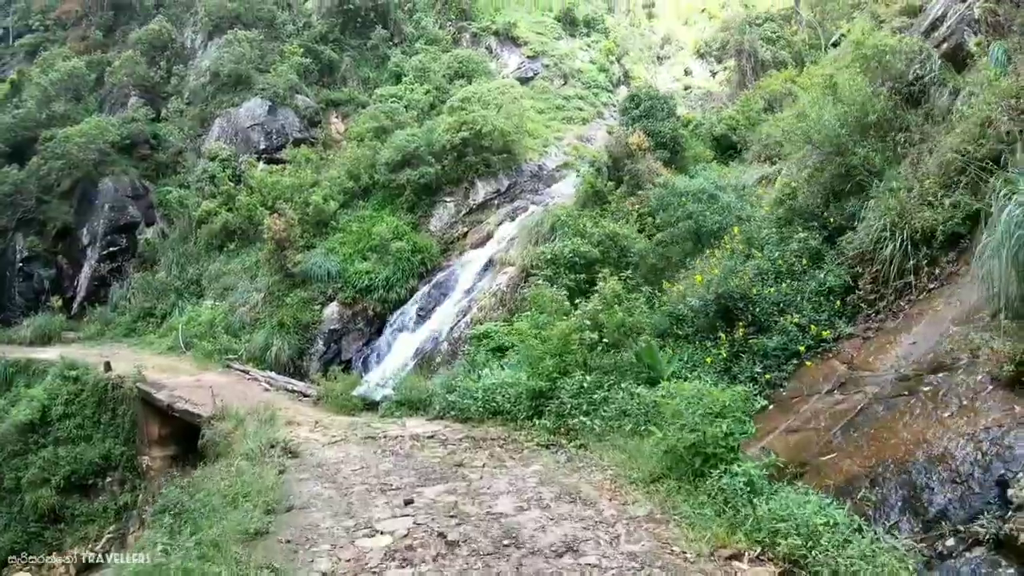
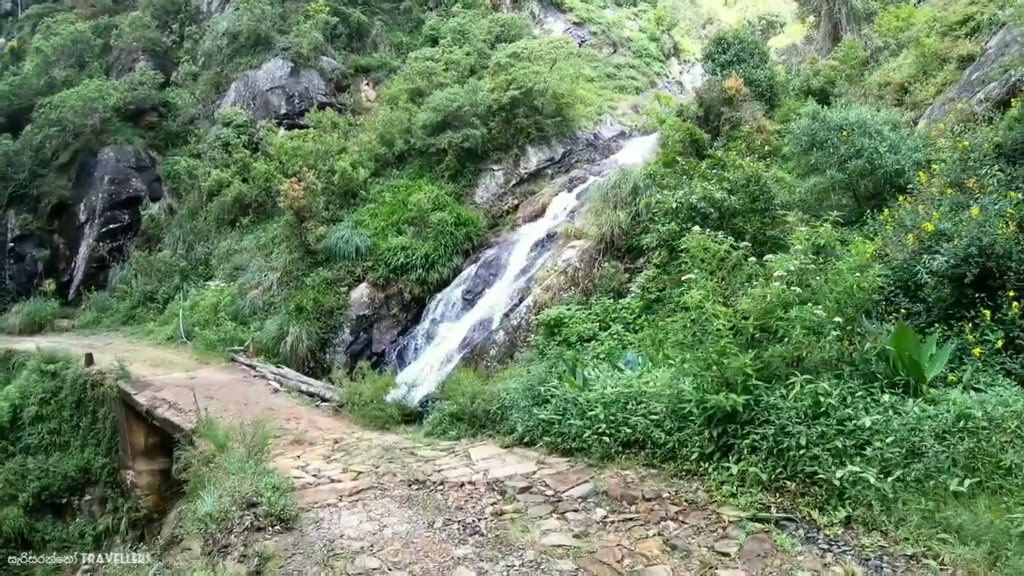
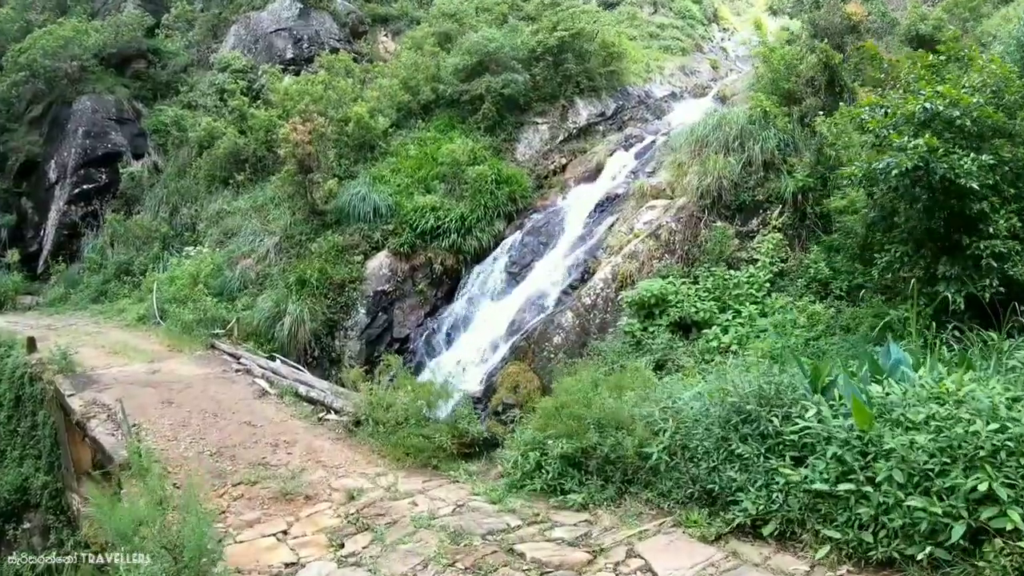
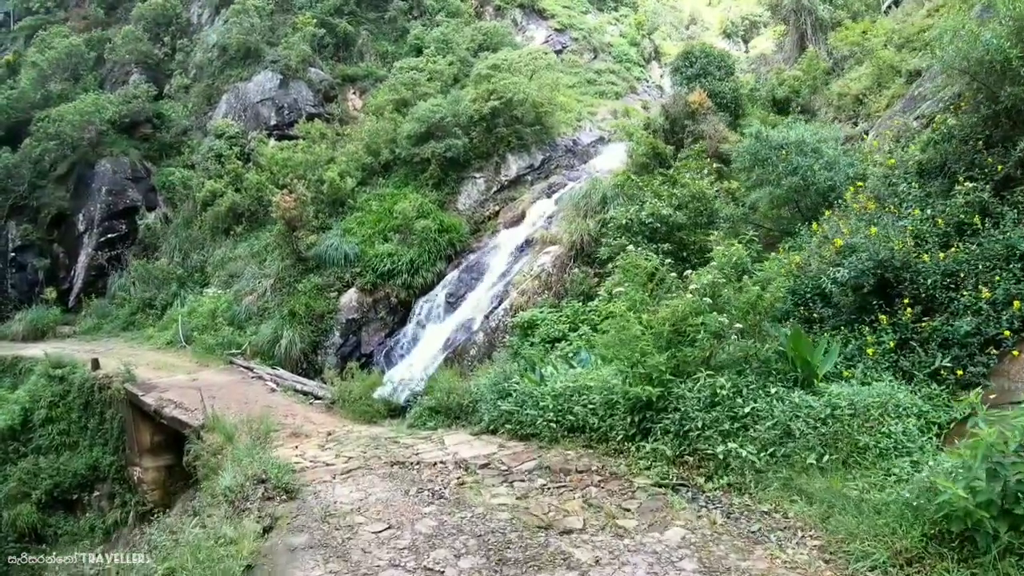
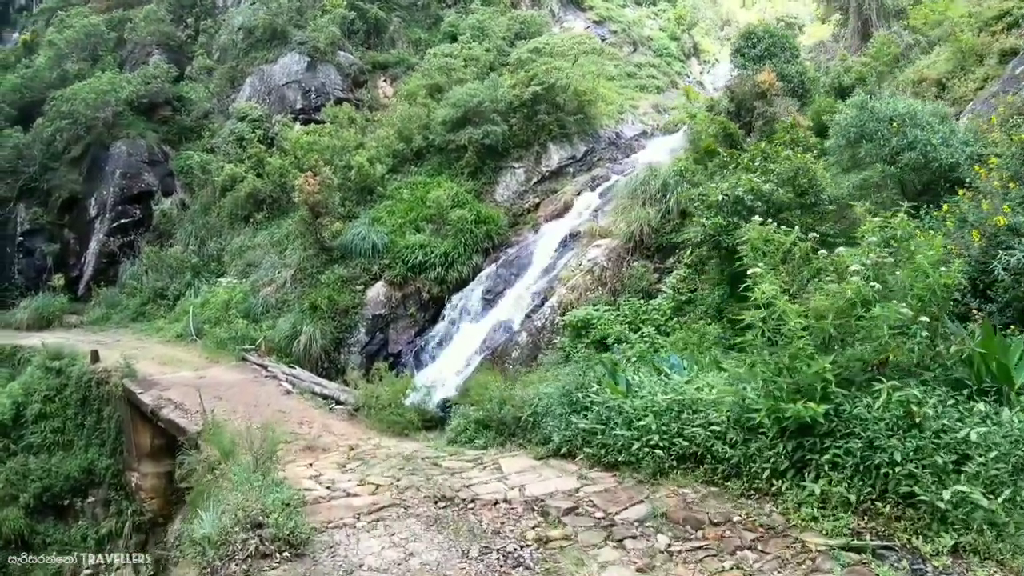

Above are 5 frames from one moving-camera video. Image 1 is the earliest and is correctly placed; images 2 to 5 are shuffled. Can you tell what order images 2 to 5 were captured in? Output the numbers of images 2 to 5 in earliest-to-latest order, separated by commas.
4, 2, 5, 3
